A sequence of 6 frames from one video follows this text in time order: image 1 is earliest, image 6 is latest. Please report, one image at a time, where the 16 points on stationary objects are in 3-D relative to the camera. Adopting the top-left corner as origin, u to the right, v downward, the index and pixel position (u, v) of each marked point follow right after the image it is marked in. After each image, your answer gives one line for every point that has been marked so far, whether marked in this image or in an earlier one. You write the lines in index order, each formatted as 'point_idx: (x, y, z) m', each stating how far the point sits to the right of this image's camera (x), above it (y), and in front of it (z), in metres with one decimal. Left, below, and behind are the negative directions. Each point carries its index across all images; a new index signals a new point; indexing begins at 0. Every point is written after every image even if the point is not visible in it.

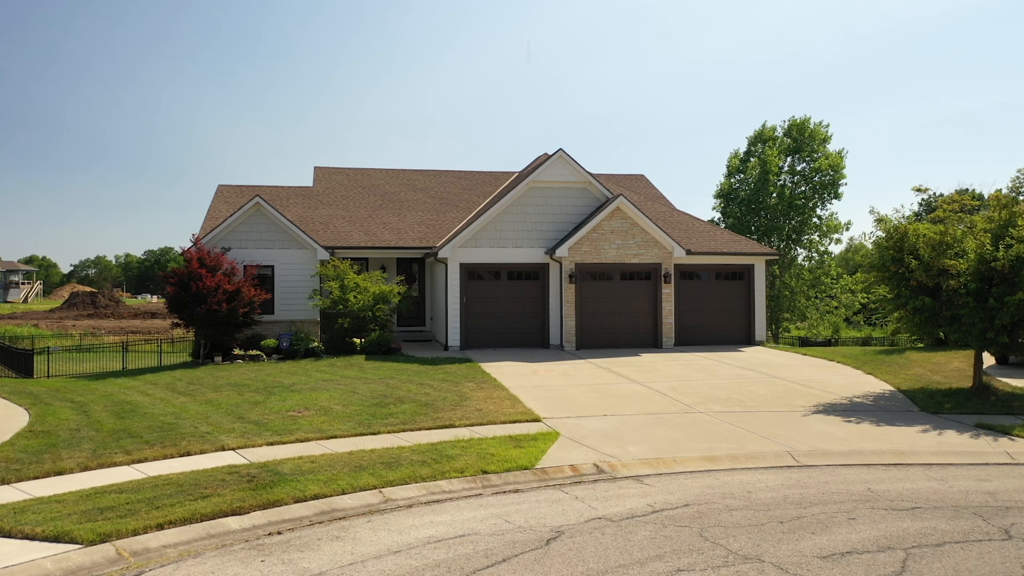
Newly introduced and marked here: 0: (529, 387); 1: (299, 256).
0: (+0.3, -1.6, +13.1) m
1: (-4.8, +0.7, +18.7) m
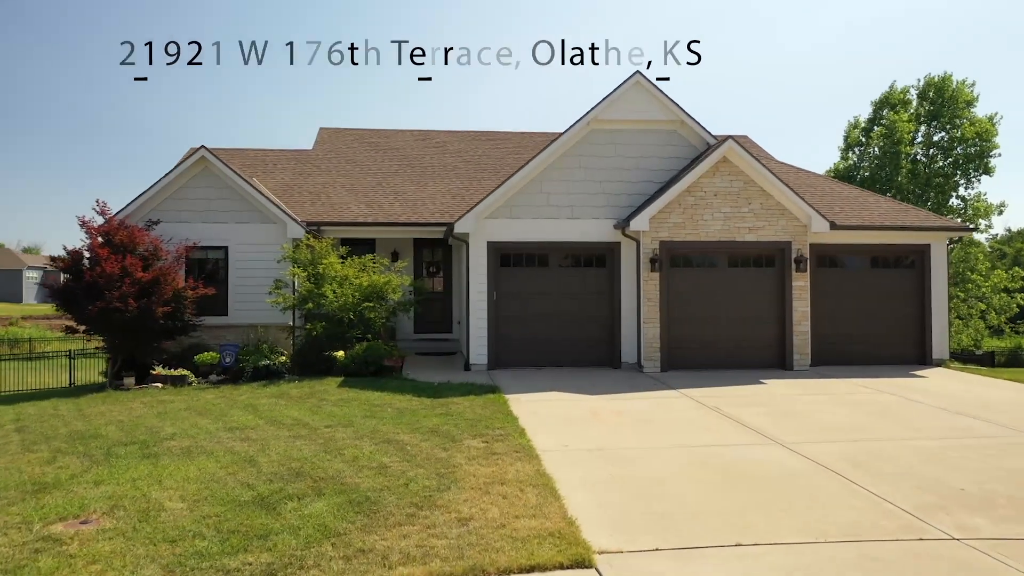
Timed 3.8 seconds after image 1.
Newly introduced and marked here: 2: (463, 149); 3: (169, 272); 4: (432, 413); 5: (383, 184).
0: (+0.6, -1.4, +7.2) m
1: (-3.9, +0.9, +13.2) m
2: (-1.1, +3.1, +18.6) m
3: (-4.8, +0.2, +11.6) m
4: (-0.9, -1.3, +8.9) m
5: (-2.5, +2.0, +16.4) m
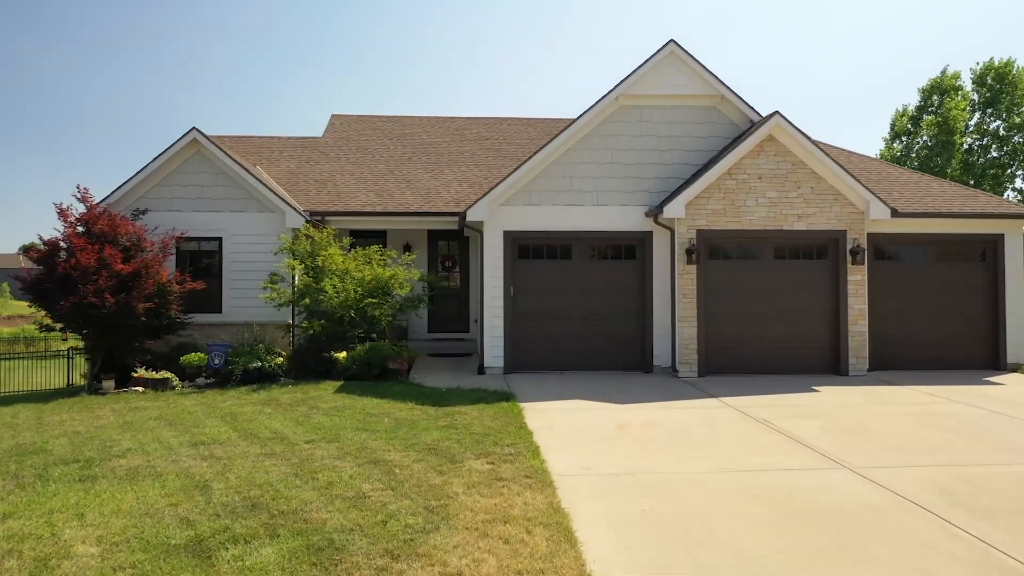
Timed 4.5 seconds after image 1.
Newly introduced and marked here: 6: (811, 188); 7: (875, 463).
0: (+0.6, -1.3, +5.9) m
1: (-3.7, +1.0, +12.1) m
2: (-0.6, +3.2, +17.4) m
3: (-4.5, +0.3, +10.5) m
4: (-0.7, -1.3, +7.7) m
5: (-2.1, +2.1, +15.2) m
6: (+3.9, +1.3, +10.9) m
7: (+2.7, -1.3, +6.3) m
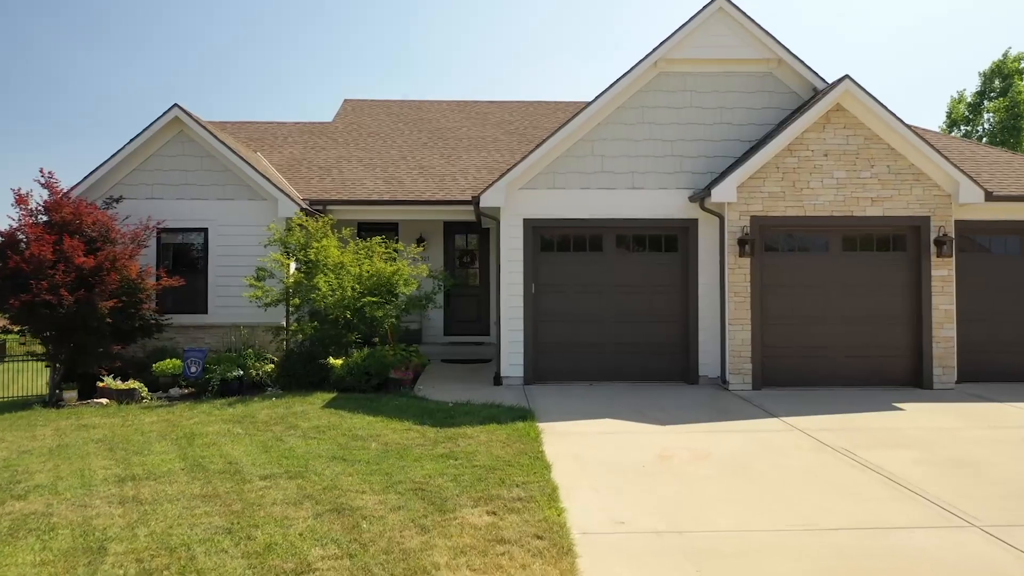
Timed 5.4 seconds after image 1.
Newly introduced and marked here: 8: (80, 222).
0: (+0.7, -1.3, +4.3) m
1: (-3.4, +1.0, +10.7) m
2: (-0.1, +3.2, +15.9) m
3: (-4.3, +0.3, +9.1) m
4: (-0.6, -1.2, +6.2) m
5: (-1.7, +2.1, +13.8) m
6: (+4.1, +1.3, +9.2) m
7: (+2.8, -1.3, +4.7) m
8: (-4.8, +0.7, +9.2) m
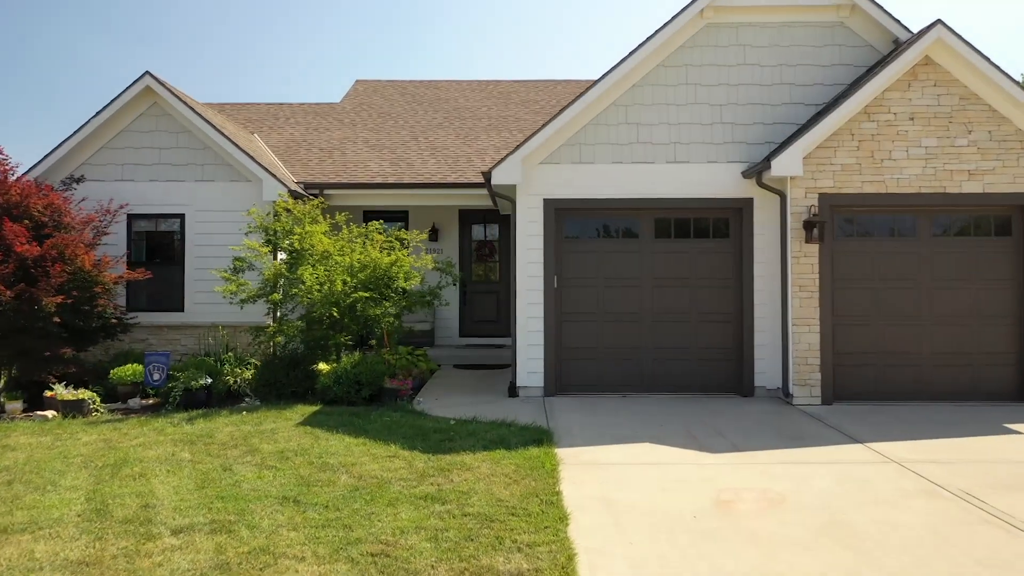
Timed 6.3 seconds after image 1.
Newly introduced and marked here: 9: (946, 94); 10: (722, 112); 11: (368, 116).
0: (+0.6, -1.2, +2.8) m
1: (-3.1, +1.1, +9.3) m
2: (+0.4, +3.3, +14.4) m
3: (-4.1, +0.4, +7.8) m
4: (-0.6, -1.2, +4.7) m
5: (-1.4, +2.2, +12.3) m
6: (+4.3, +1.4, +7.5) m
7: (+2.8, -1.2, +3.0) m
8: (-4.6, +0.8, +7.9) m
9: (+3.9, +1.8, +7.5) m
10: (+2.0, +1.7, +8.0) m
11: (-2.3, +2.8, +13.5) m
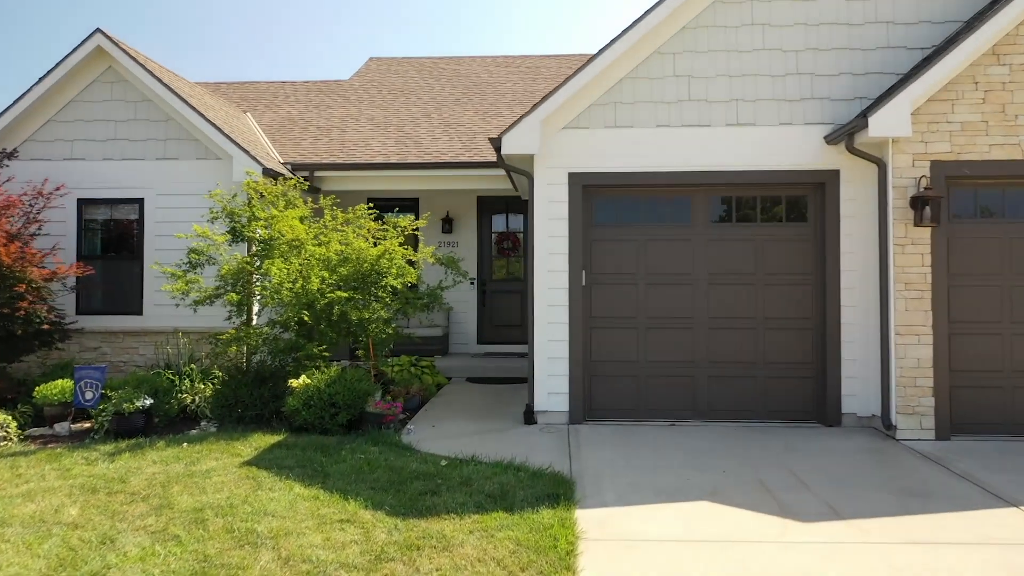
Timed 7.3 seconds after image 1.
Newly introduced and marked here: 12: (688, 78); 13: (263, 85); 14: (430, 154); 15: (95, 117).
0: (+0.5, -1.2, +1.1) m
1: (-2.9, +1.1, +7.8) m
2: (+0.8, +3.3, +12.7) m
3: (-4.0, +0.4, +6.3) m
4: (-0.6, -1.2, +3.1) m
5: (-1.0, +2.2, +10.7) m
6: (+4.4, +1.4, +5.6) m
7: (+2.6, -1.2, +1.2) m
8: (-4.5, +0.8, +6.5) m
9: (+4.0, +1.8, +5.6) m
10: (+2.1, +1.7, +6.2) m
11: (-1.9, +2.8, +11.9) m
12: (+1.3, +1.6, +6.3) m
13: (-3.8, +3.1, +12.6) m
14: (-0.9, +1.5, +9.1) m
15: (-4.0, +1.6, +7.9) m
